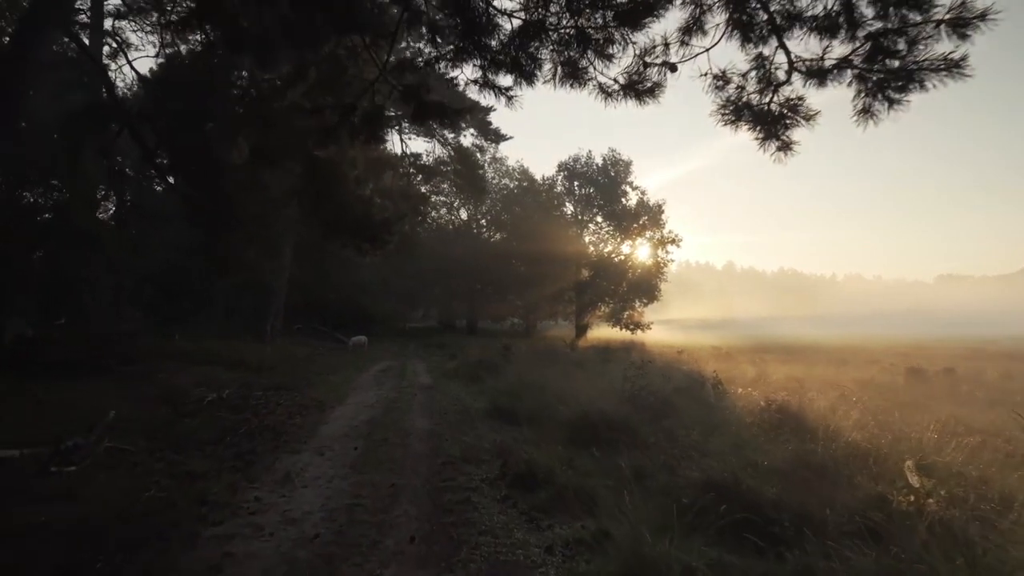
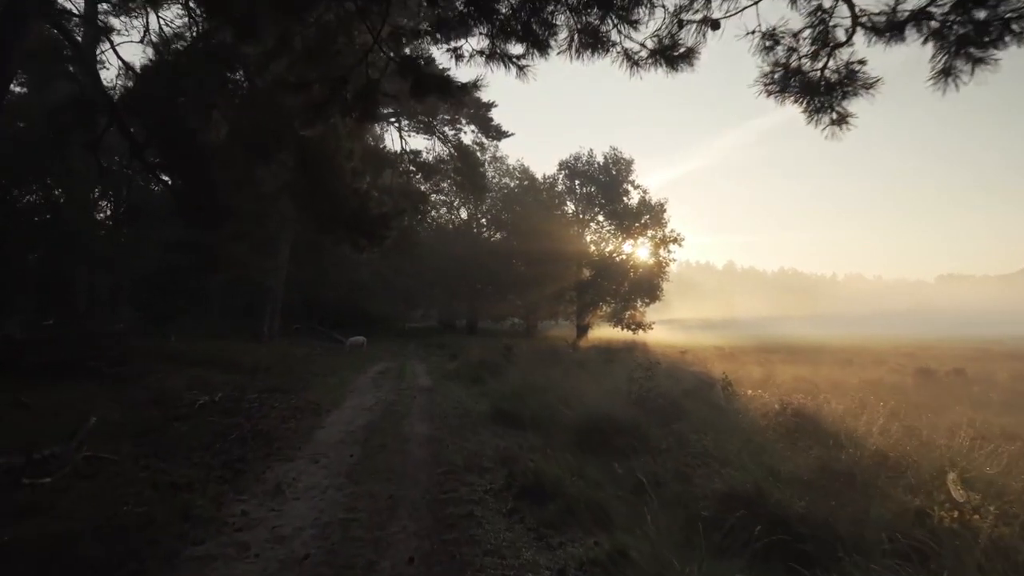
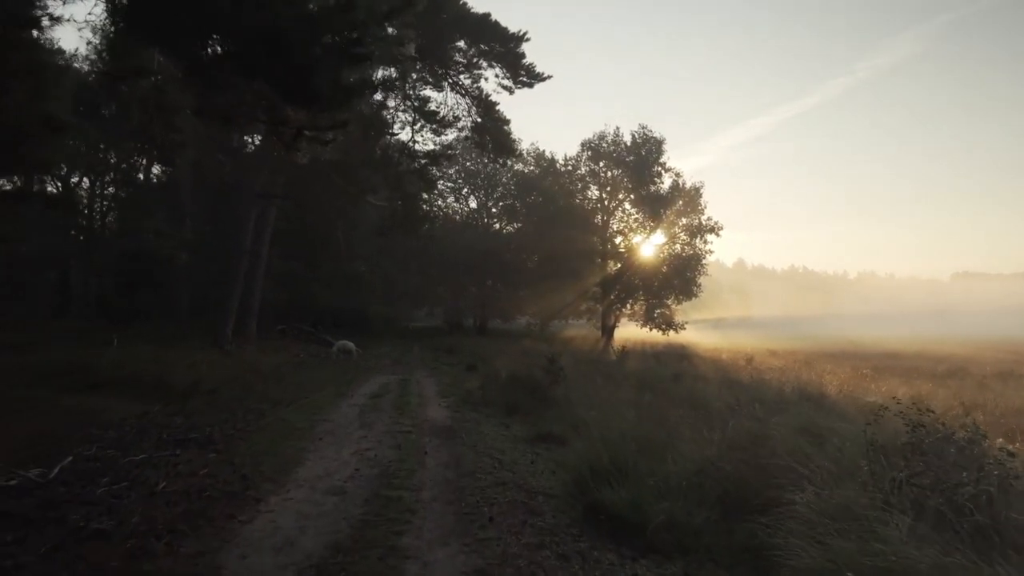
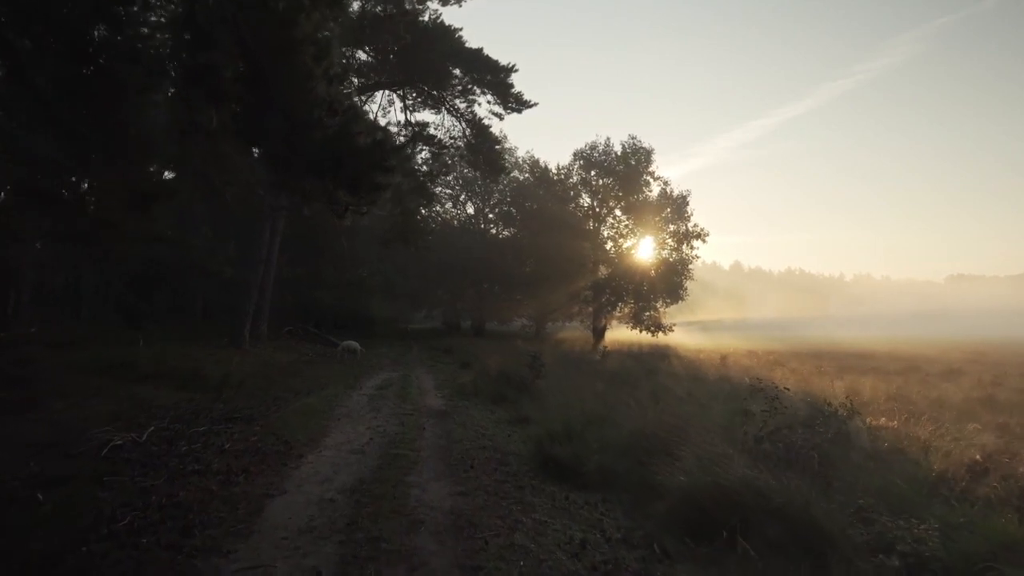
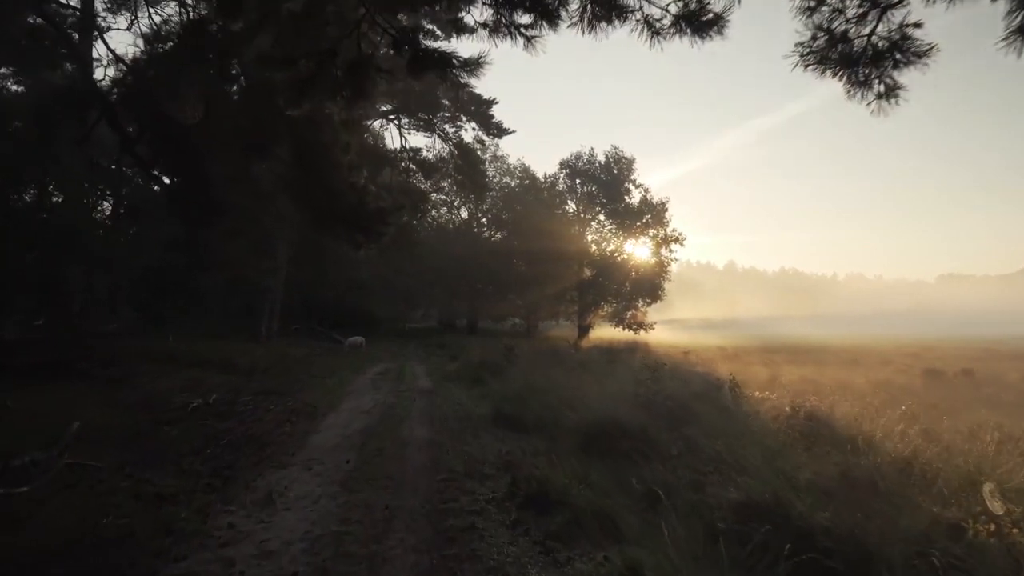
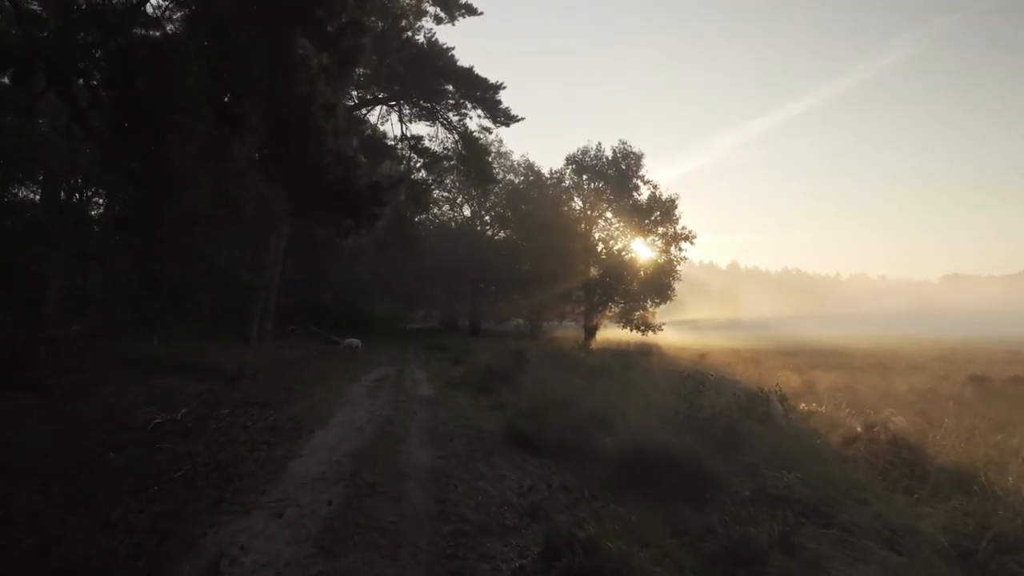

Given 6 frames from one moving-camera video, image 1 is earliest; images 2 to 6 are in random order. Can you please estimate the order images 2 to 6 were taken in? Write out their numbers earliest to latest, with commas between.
2, 5, 6, 4, 3
